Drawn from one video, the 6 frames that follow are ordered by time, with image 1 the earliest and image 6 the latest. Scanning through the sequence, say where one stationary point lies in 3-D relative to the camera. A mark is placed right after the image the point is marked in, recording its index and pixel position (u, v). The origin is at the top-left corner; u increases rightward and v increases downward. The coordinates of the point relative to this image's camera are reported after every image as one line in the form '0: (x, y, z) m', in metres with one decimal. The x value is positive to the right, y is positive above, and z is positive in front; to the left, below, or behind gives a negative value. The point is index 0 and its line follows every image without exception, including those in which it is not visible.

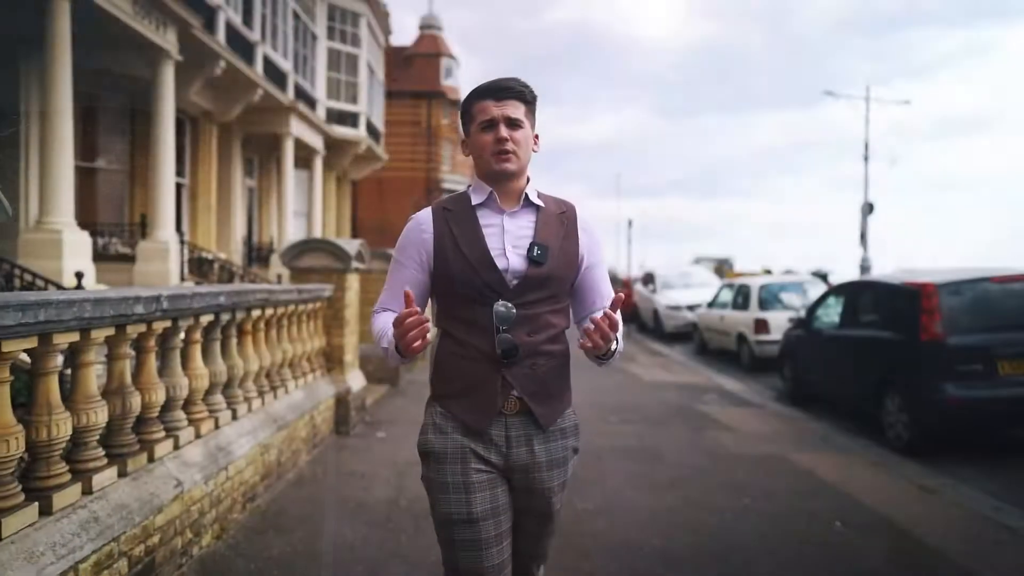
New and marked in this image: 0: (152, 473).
0: (-1.7, -0.8, +3.8) m
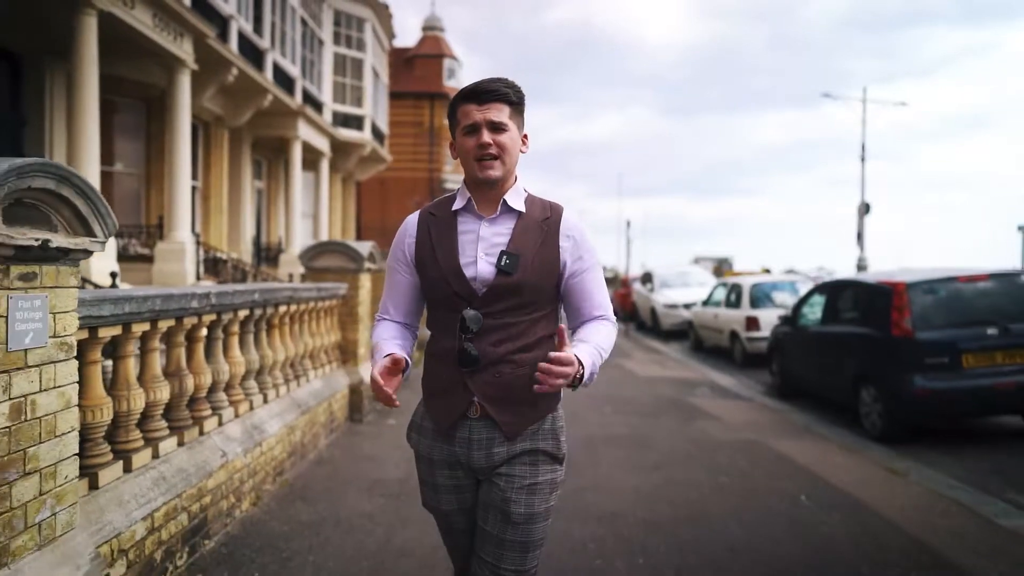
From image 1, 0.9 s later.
0: (-1.7, -0.8, +4.4) m
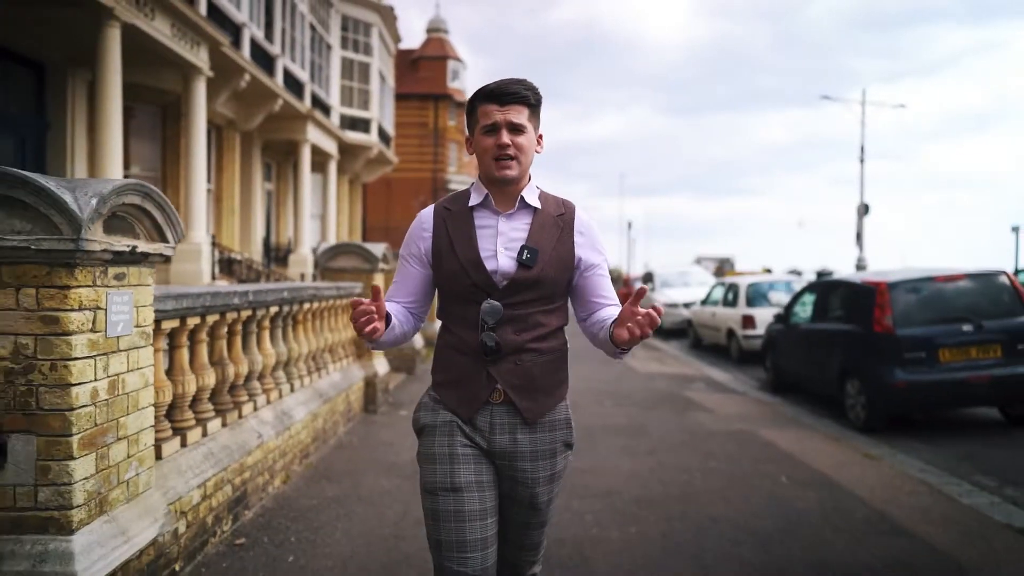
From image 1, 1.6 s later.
0: (-1.6, -0.8, +5.0) m
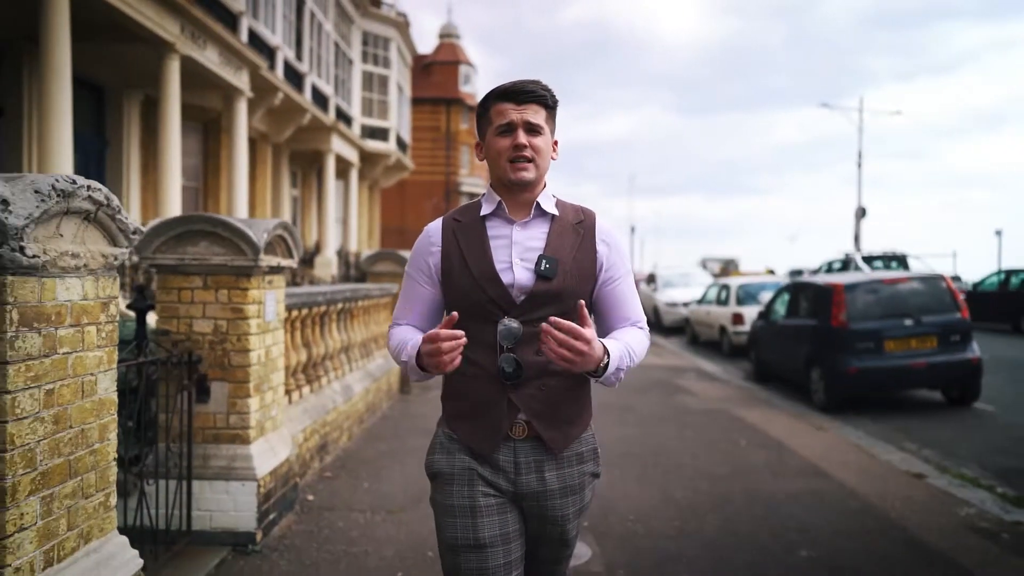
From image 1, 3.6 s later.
0: (-1.5, -0.8, +6.6) m
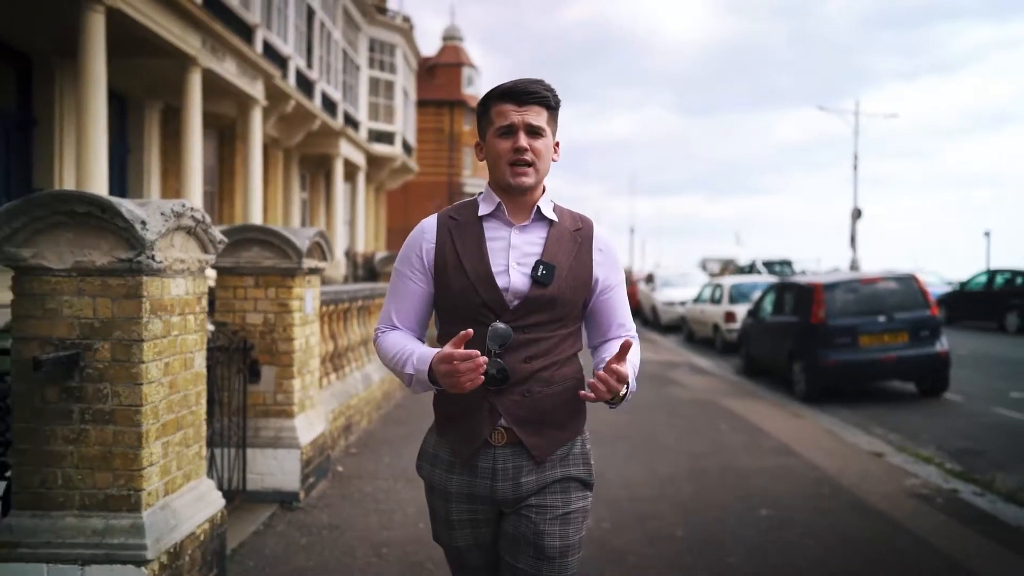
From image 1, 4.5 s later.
0: (-1.5, -0.8, +7.4) m
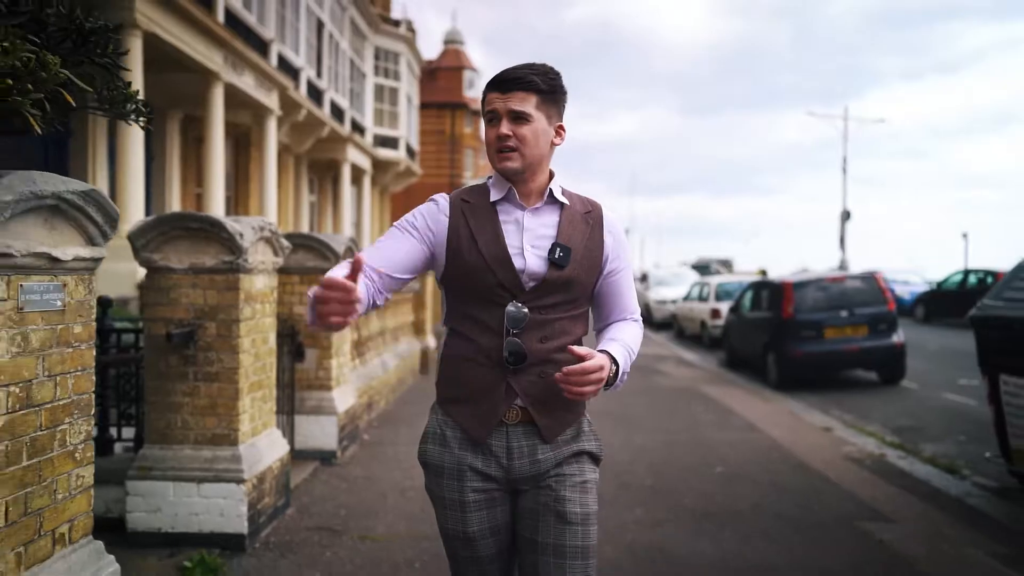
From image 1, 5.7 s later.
0: (-1.5, -0.8, +8.6) m
